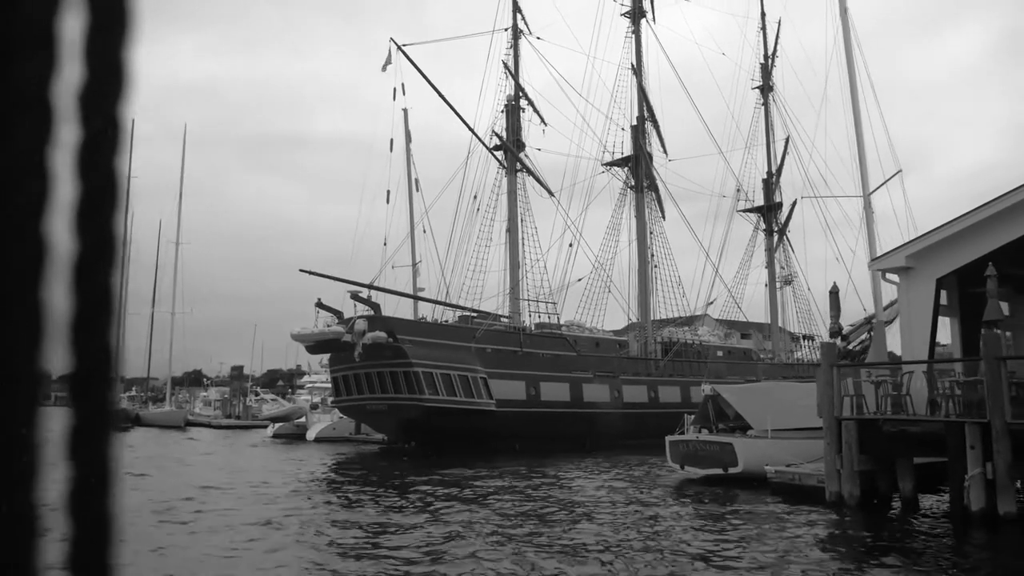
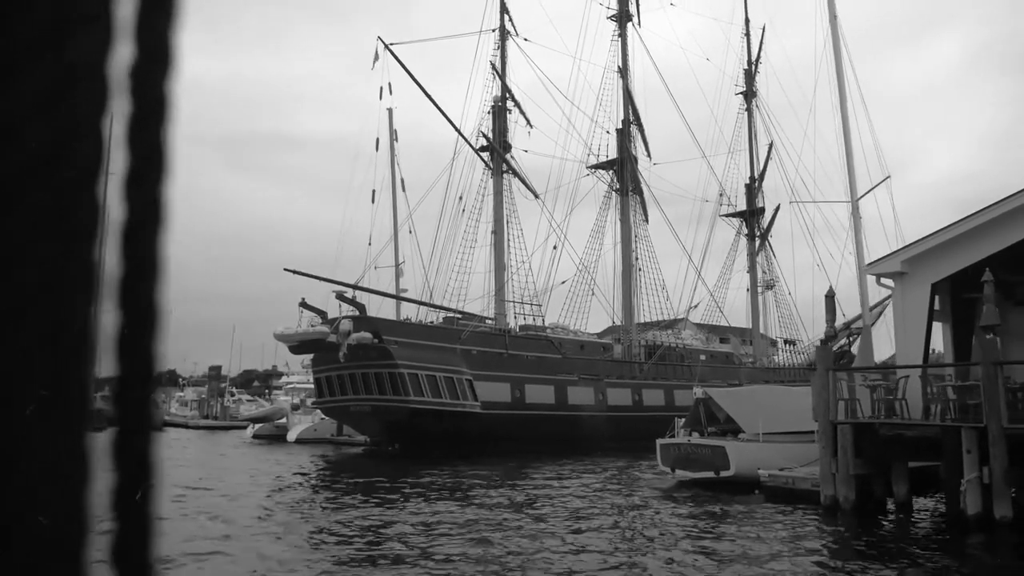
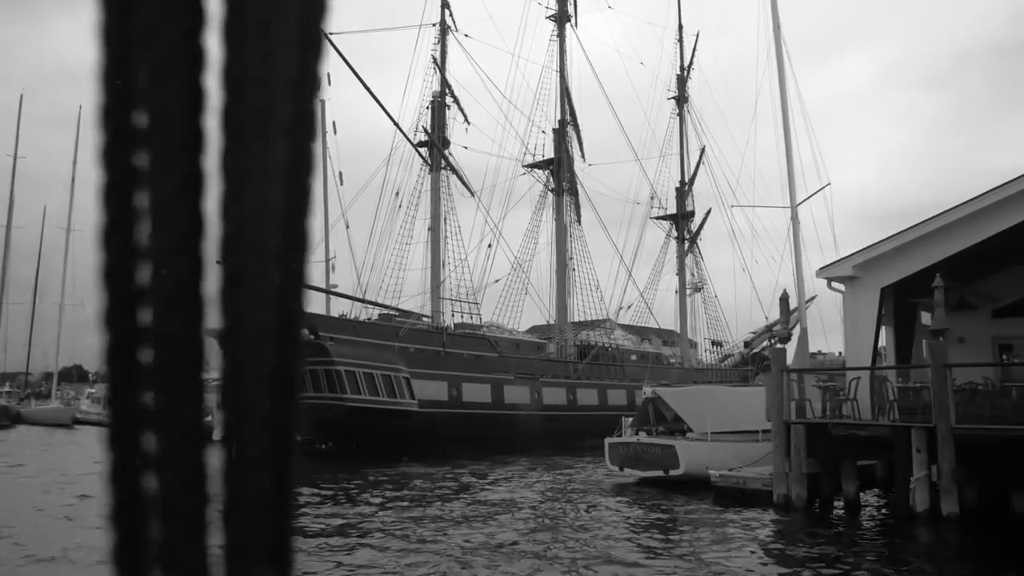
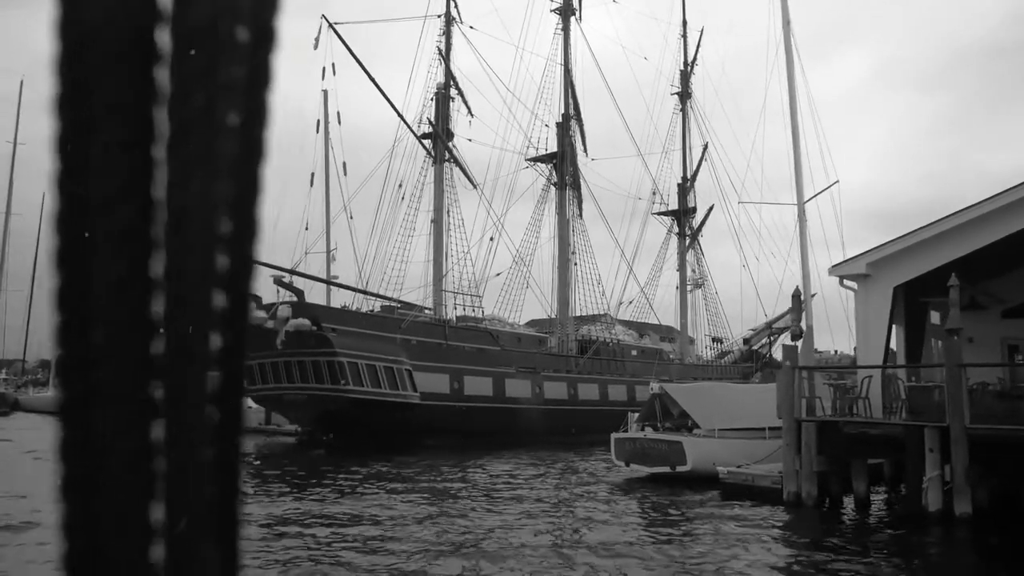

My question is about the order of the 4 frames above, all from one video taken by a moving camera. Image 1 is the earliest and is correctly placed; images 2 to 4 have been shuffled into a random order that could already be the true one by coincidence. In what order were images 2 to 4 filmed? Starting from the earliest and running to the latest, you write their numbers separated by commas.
2, 3, 4
